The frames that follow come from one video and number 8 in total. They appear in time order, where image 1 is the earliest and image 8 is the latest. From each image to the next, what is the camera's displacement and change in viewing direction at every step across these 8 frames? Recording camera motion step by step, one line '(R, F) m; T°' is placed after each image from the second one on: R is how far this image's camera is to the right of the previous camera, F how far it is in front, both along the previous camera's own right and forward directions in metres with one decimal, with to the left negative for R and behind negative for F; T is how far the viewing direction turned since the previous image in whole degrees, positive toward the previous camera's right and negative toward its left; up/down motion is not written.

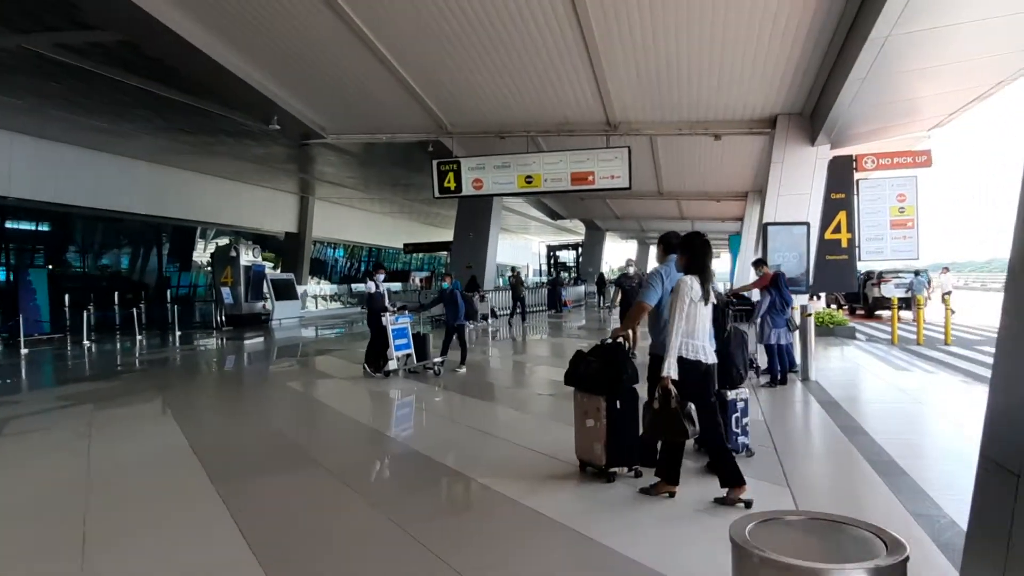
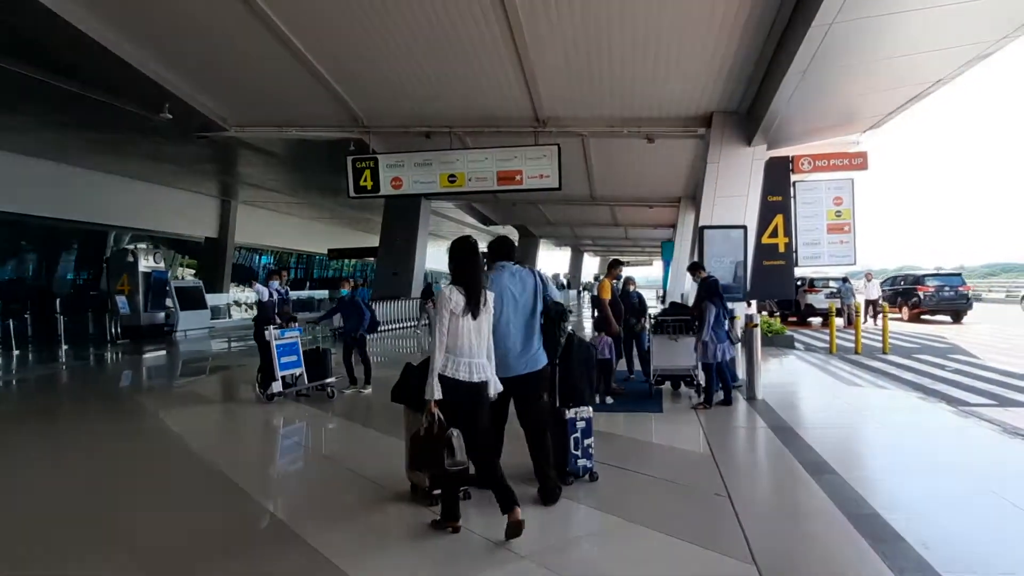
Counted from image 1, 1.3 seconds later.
(+0.3, +1.0) m; +5°
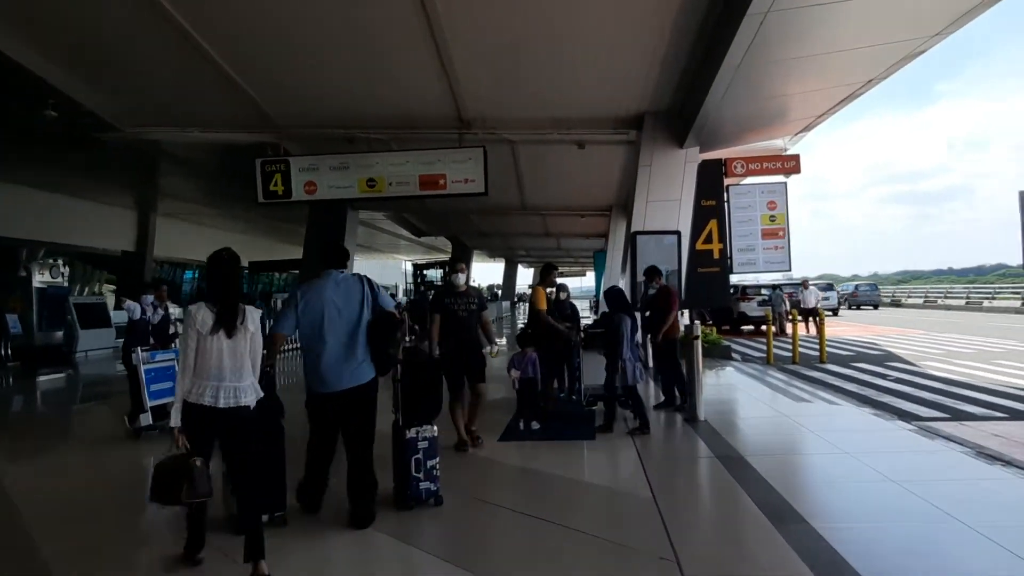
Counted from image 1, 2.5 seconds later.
(+0.2, +0.7) m; +5°
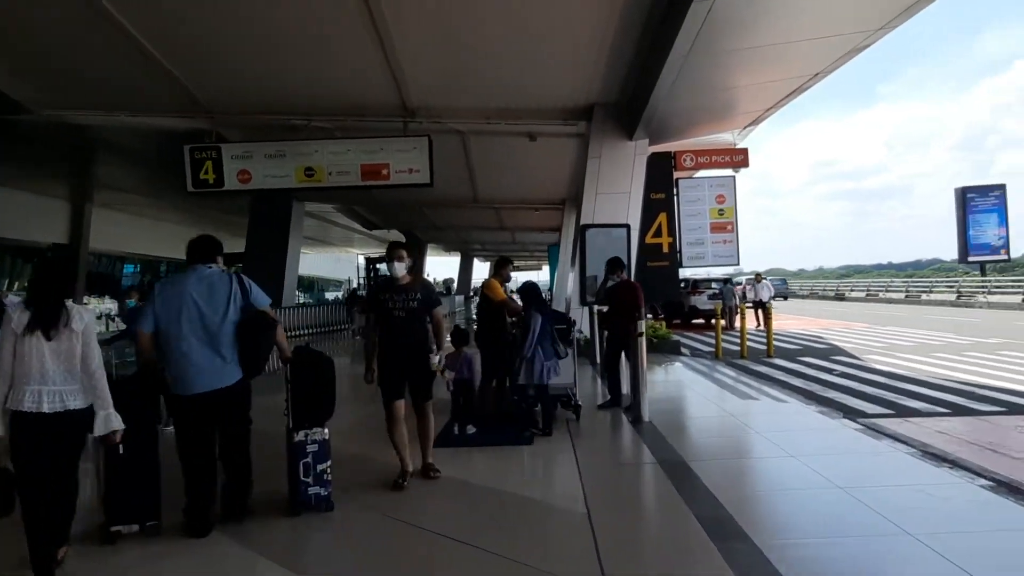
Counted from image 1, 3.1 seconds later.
(+0.2, +0.3) m; +4°
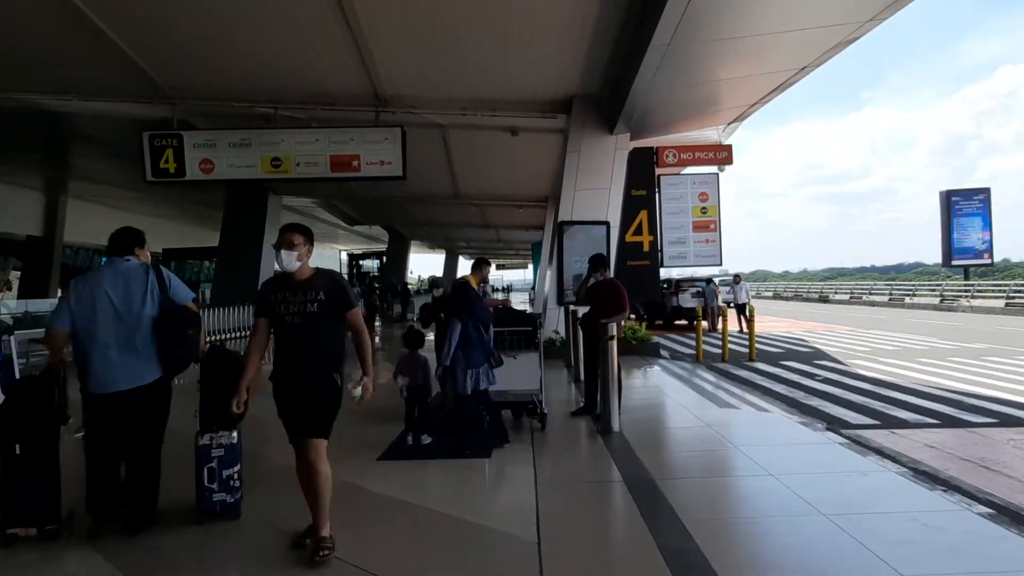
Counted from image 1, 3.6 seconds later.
(+0.2, +0.4) m; +1°
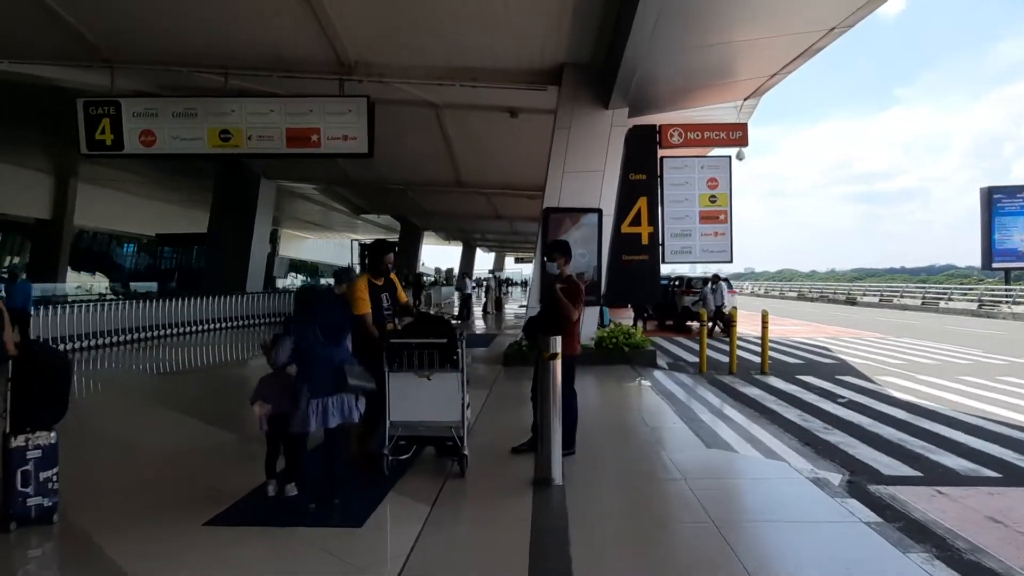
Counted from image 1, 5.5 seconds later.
(+0.6, +1.3) m; -2°
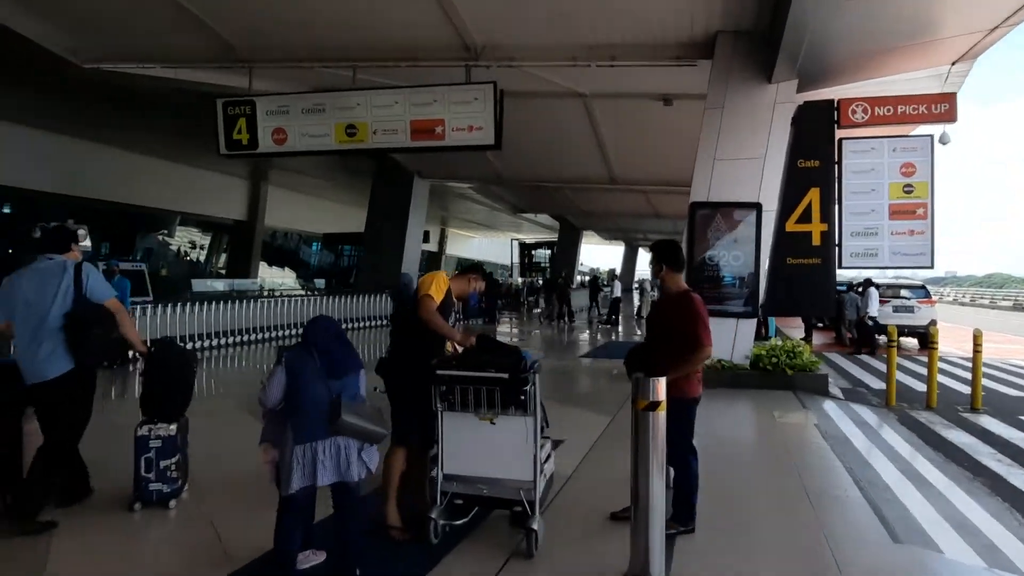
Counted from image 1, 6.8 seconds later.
(+0.3, +1.0) m; -13°
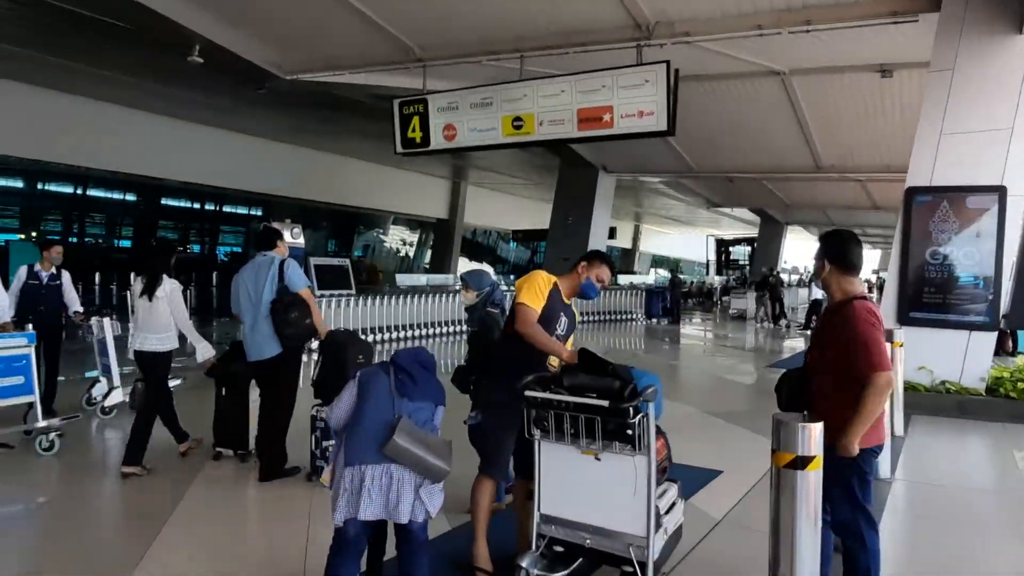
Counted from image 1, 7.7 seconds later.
(+0.3, +0.6) m; -16°
